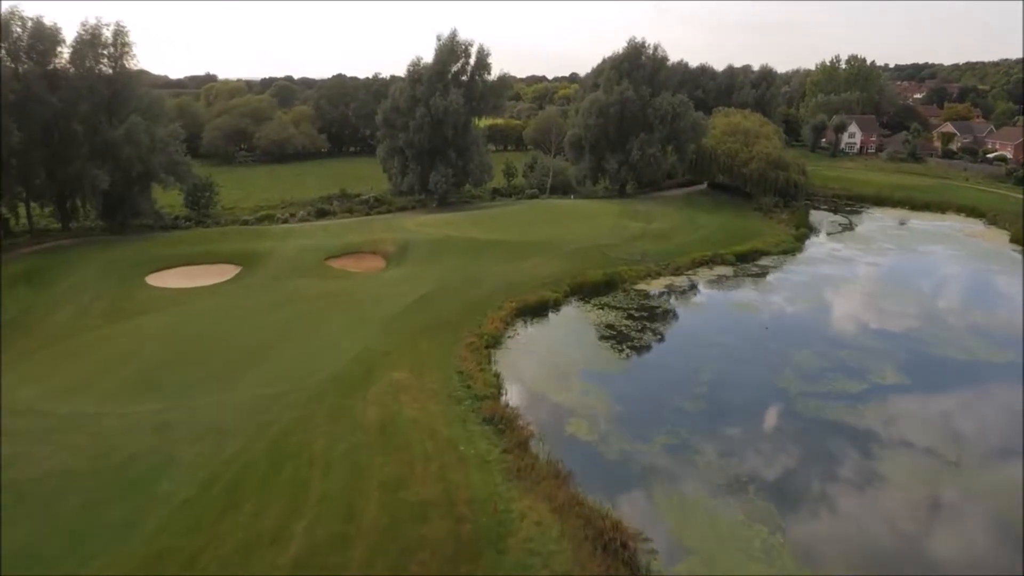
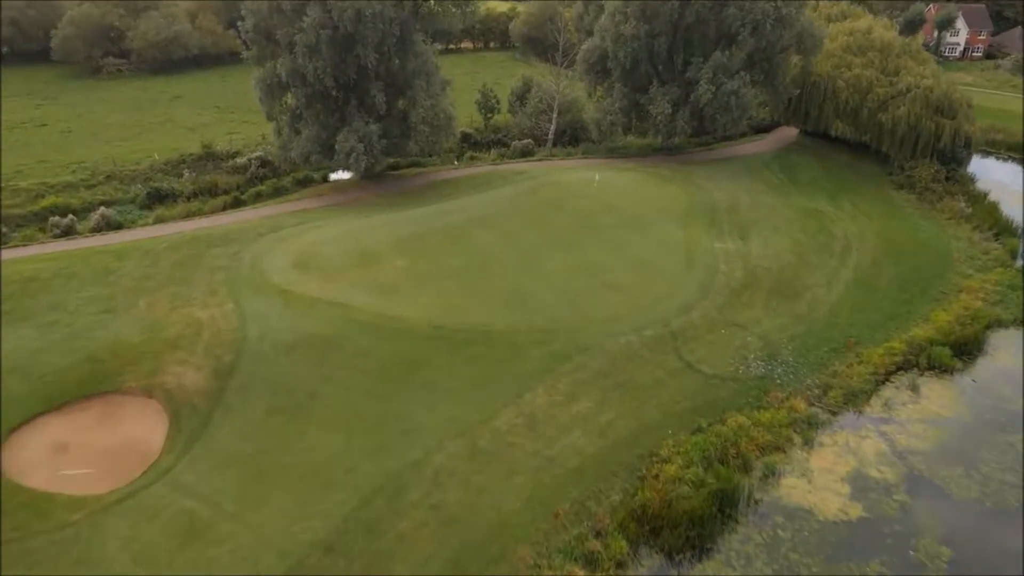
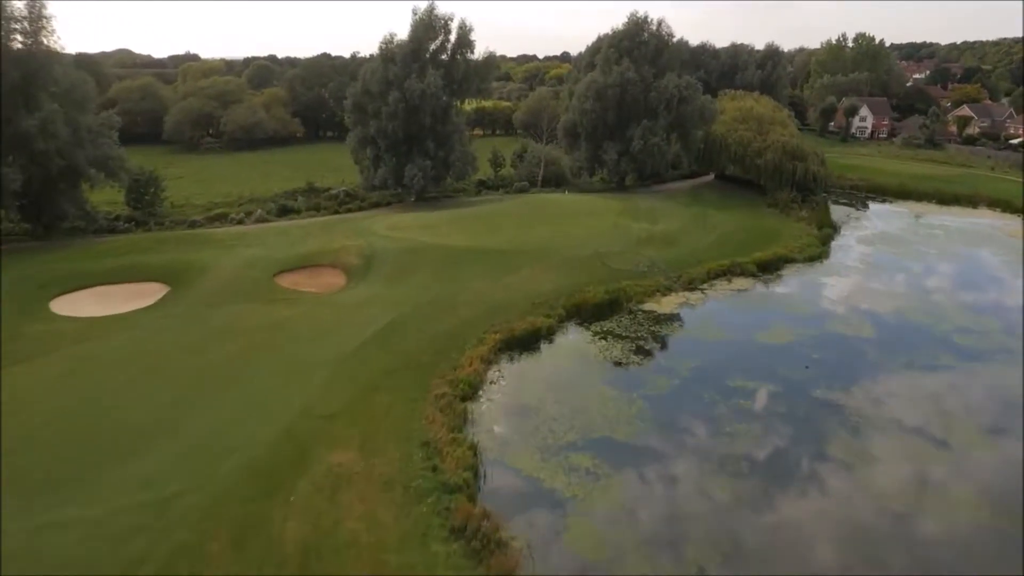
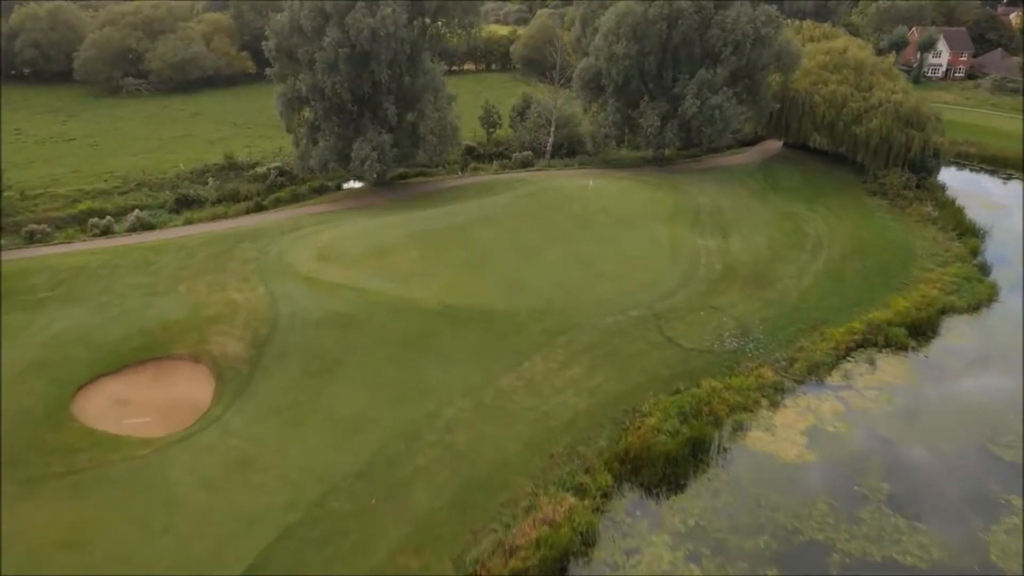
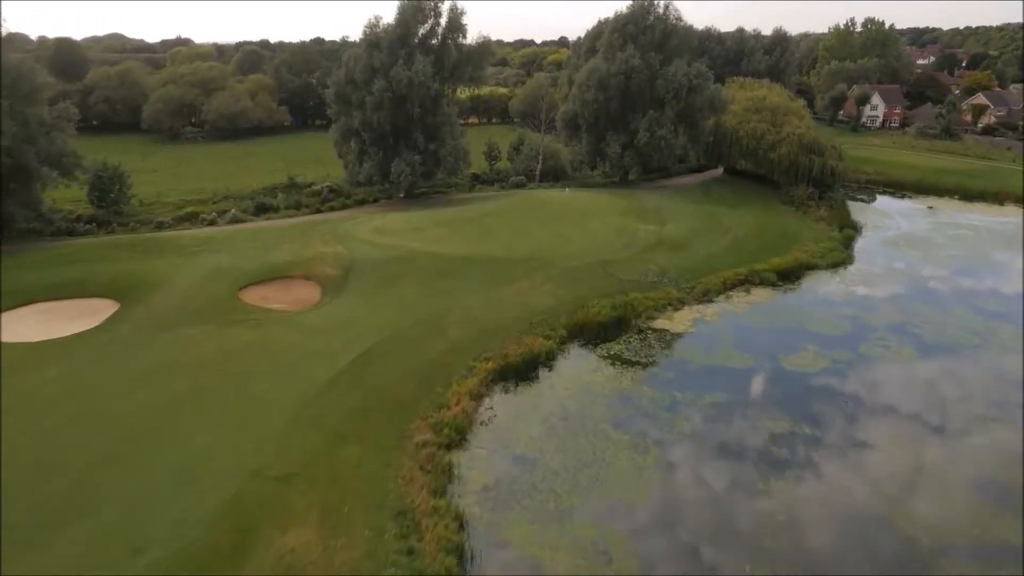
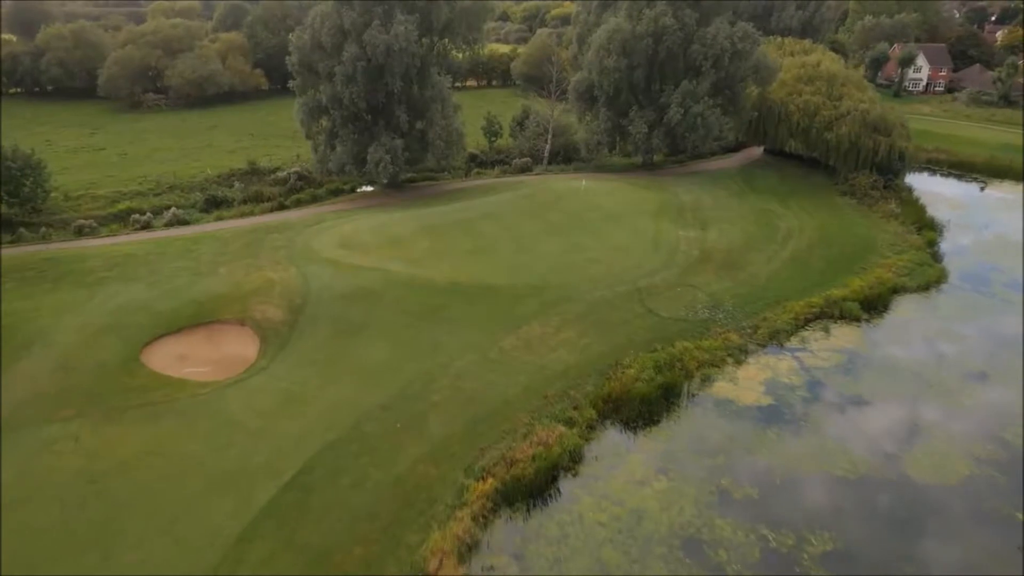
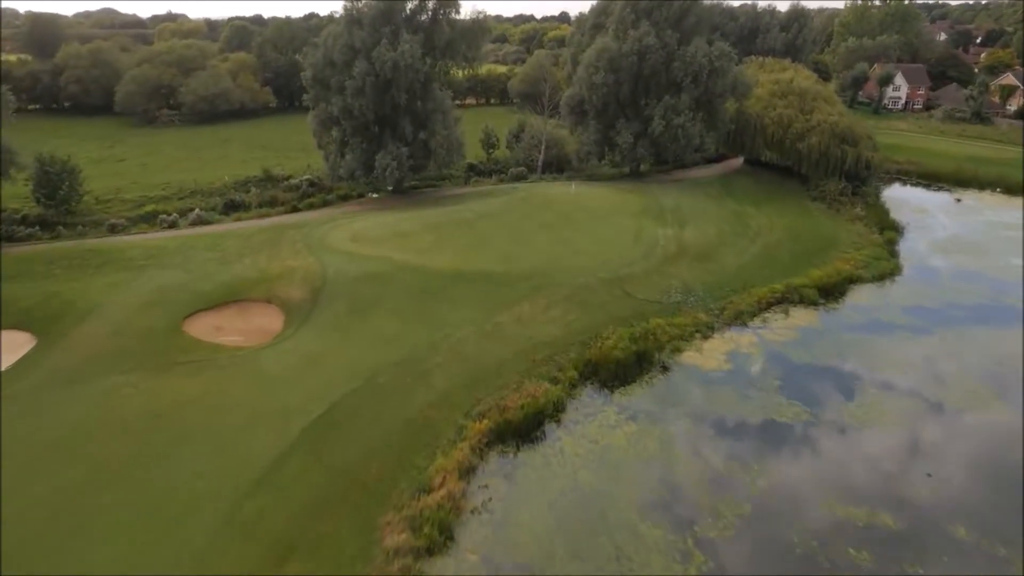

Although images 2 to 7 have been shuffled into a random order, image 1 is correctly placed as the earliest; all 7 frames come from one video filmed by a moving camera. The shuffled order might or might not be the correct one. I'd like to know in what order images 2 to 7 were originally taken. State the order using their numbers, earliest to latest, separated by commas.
3, 5, 7, 6, 4, 2
